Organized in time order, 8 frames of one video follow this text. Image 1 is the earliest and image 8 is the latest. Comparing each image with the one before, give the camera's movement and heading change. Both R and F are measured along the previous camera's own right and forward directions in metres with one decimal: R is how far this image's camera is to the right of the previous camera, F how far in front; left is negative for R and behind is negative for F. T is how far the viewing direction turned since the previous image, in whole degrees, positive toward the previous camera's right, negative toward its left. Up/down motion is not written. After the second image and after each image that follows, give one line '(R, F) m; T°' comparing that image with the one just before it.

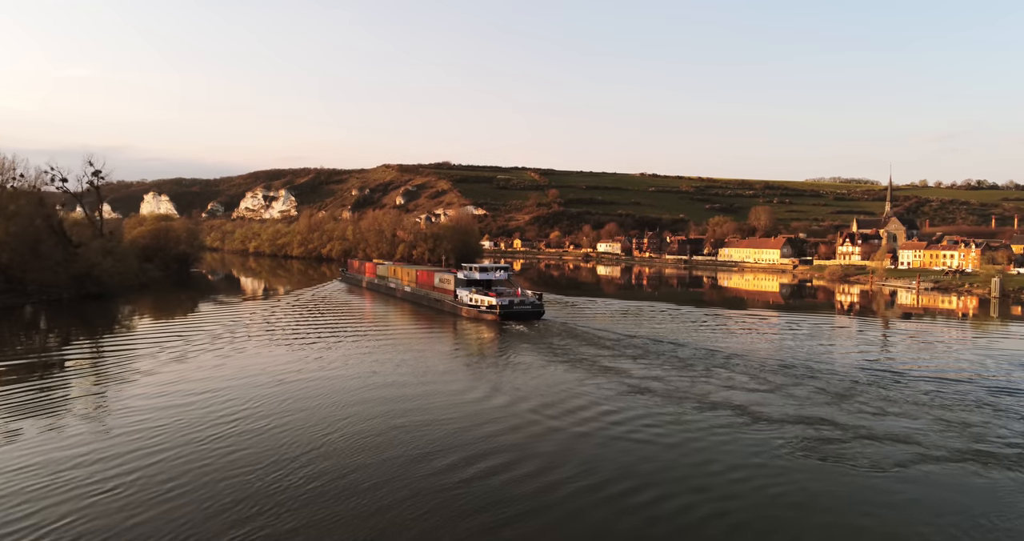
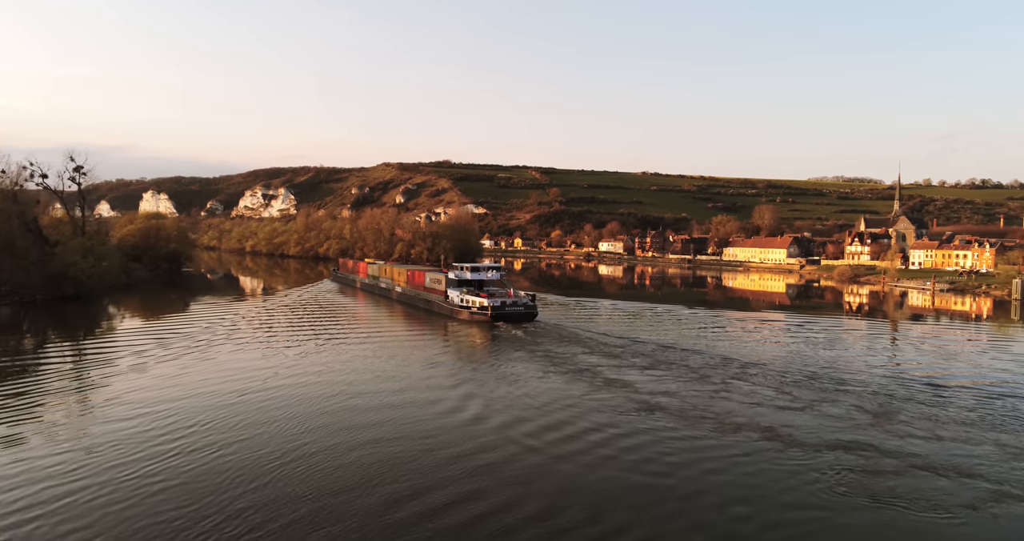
(+0.1, +2.0) m; 0°
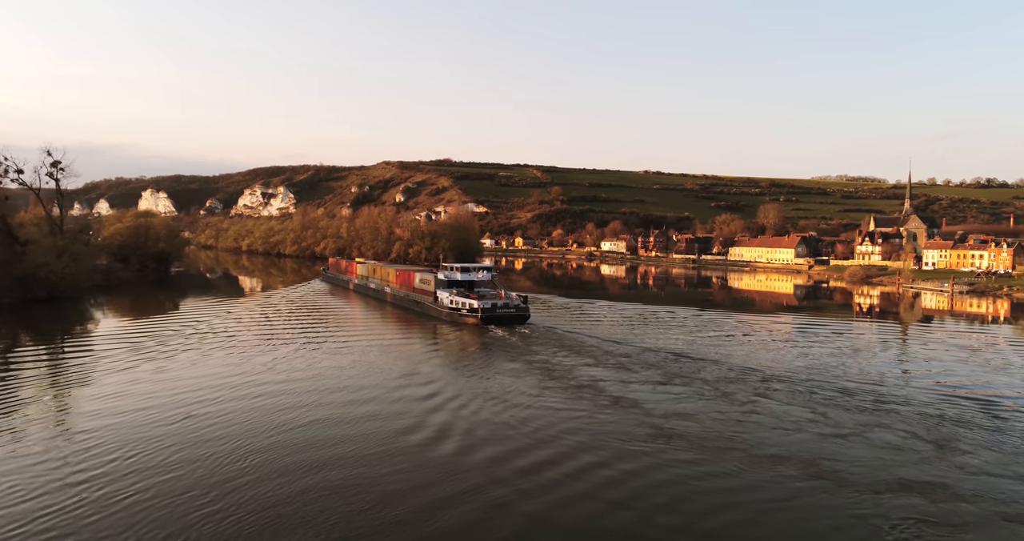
(+0.1, +2.3) m; 0°
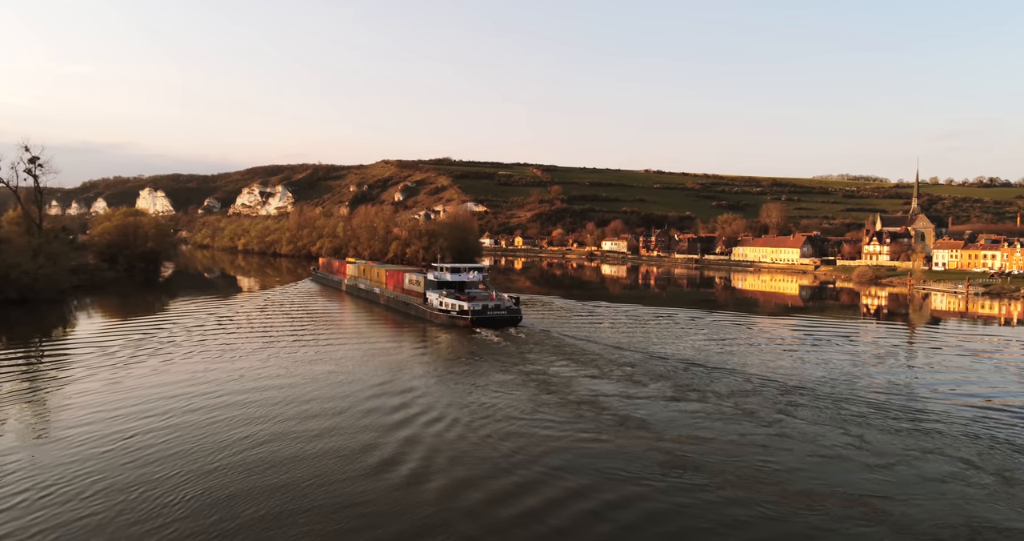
(+0.1, +1.9) m; 0°
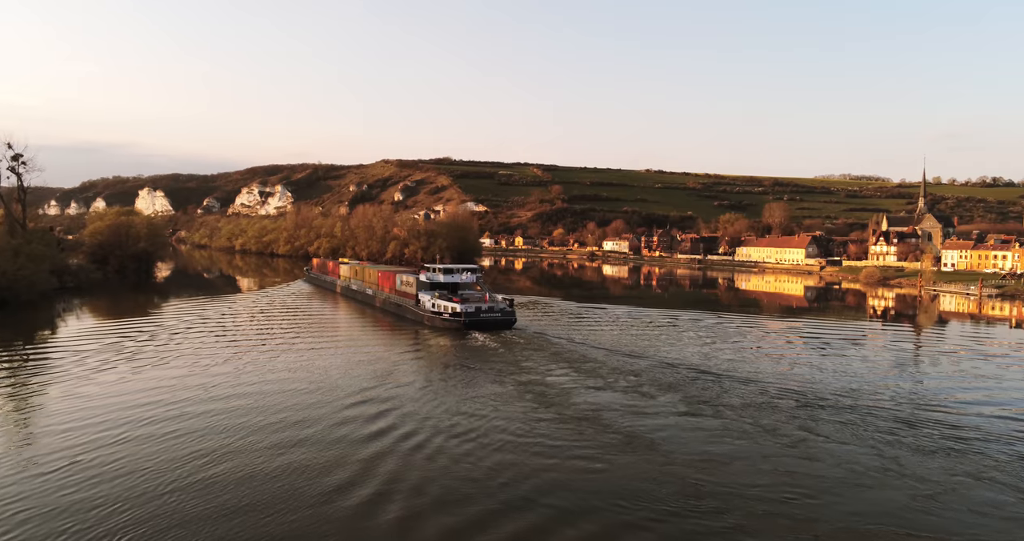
(+0.1, +1.4) m; 0°
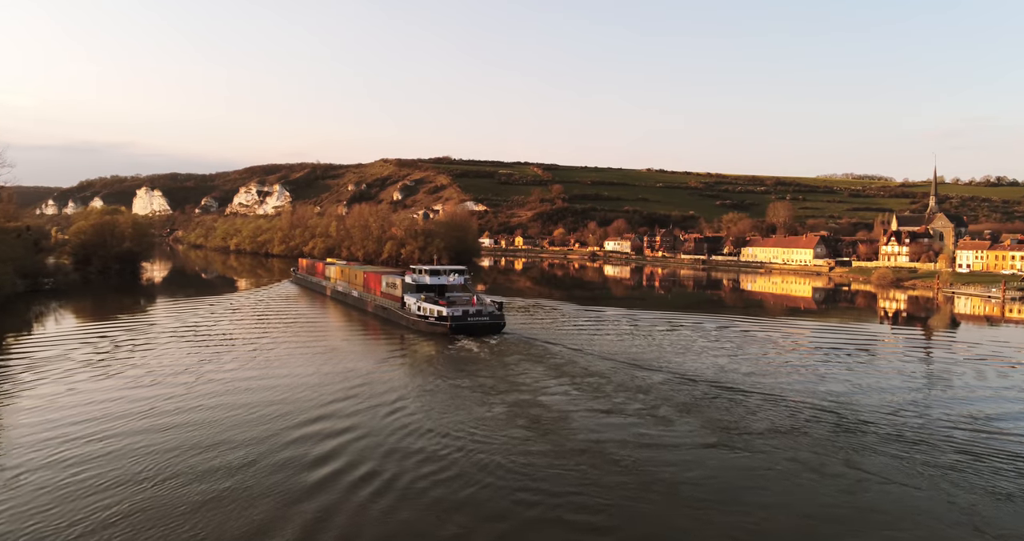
(+0.2, +2.4) m; 0°
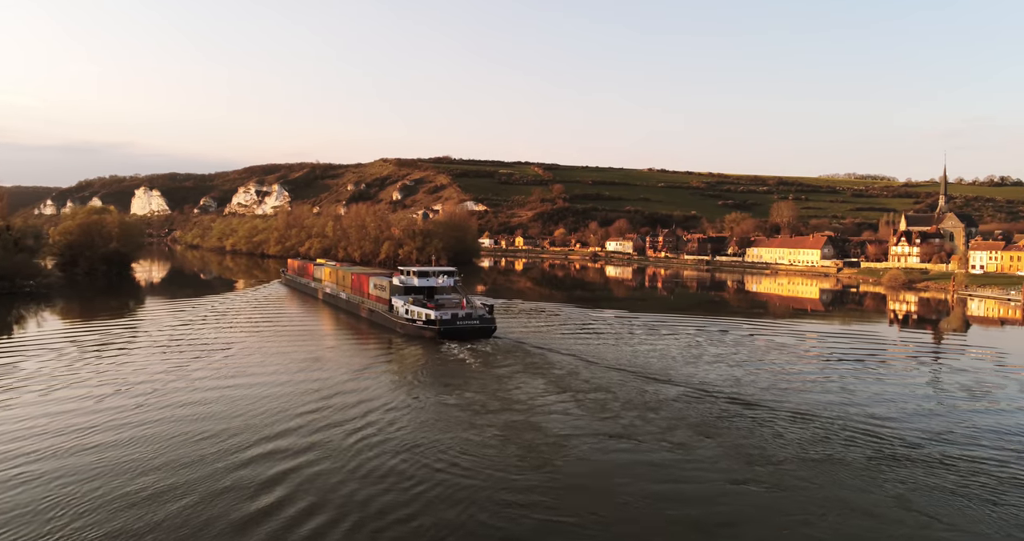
(+0.1, +1.9) m; 0°
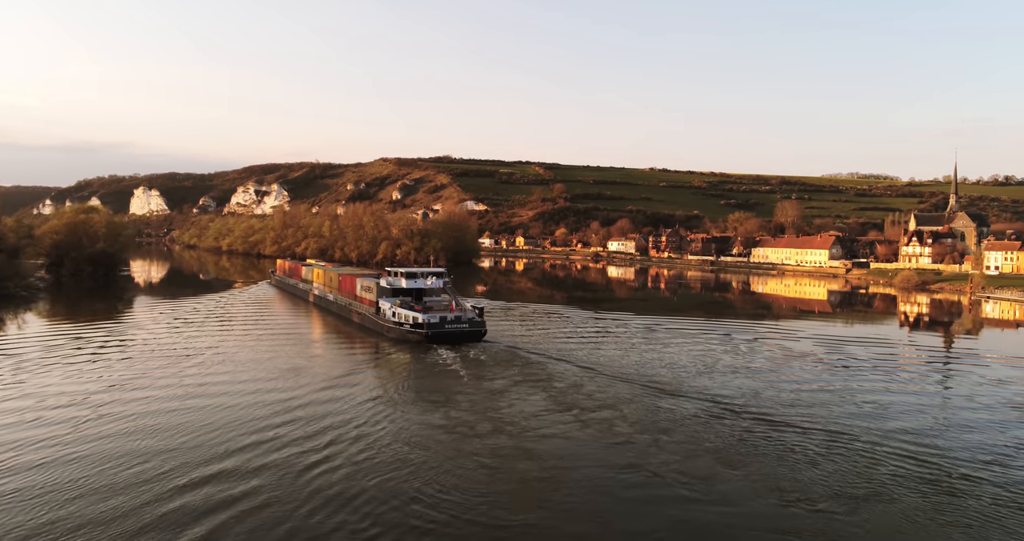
(+0.1, +1.9) m; 0°
